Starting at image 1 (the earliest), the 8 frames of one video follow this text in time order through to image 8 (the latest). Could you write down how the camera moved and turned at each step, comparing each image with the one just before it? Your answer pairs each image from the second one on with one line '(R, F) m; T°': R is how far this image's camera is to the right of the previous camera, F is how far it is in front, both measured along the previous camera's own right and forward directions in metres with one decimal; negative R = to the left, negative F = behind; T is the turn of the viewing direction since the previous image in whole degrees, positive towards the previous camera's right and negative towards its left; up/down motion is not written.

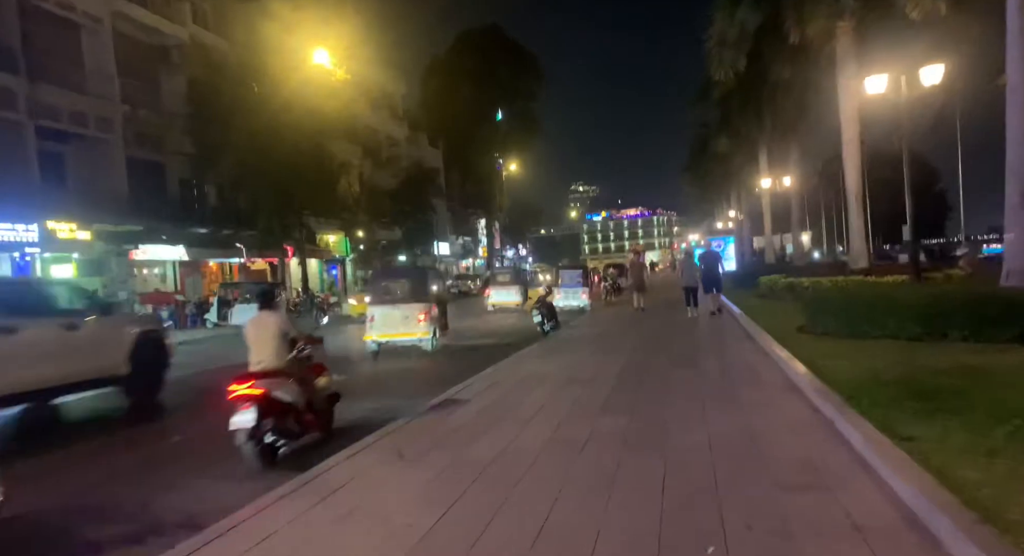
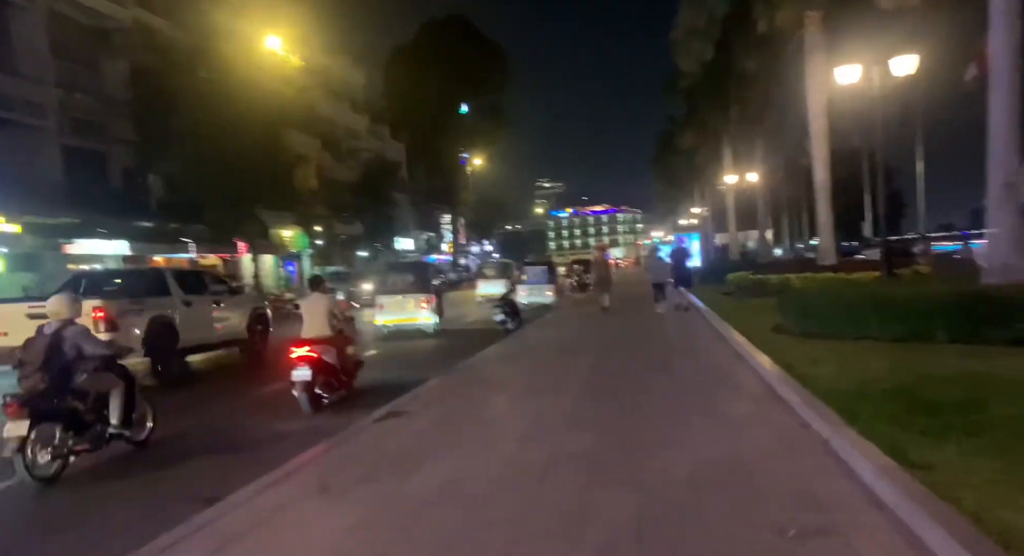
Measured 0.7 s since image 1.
(+0.2, +1.2) m; +3°
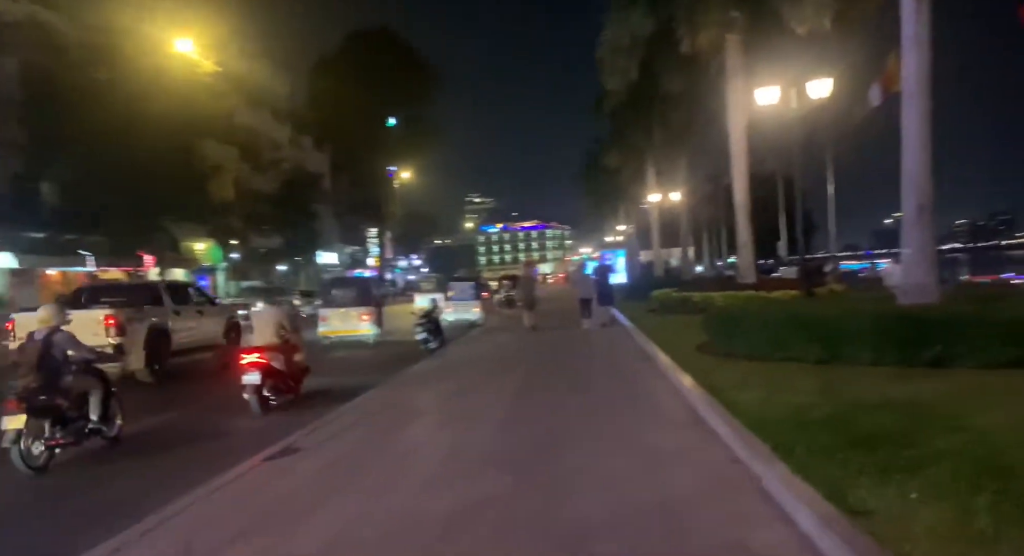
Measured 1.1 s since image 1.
(+0.3, +0.8) m; +7°
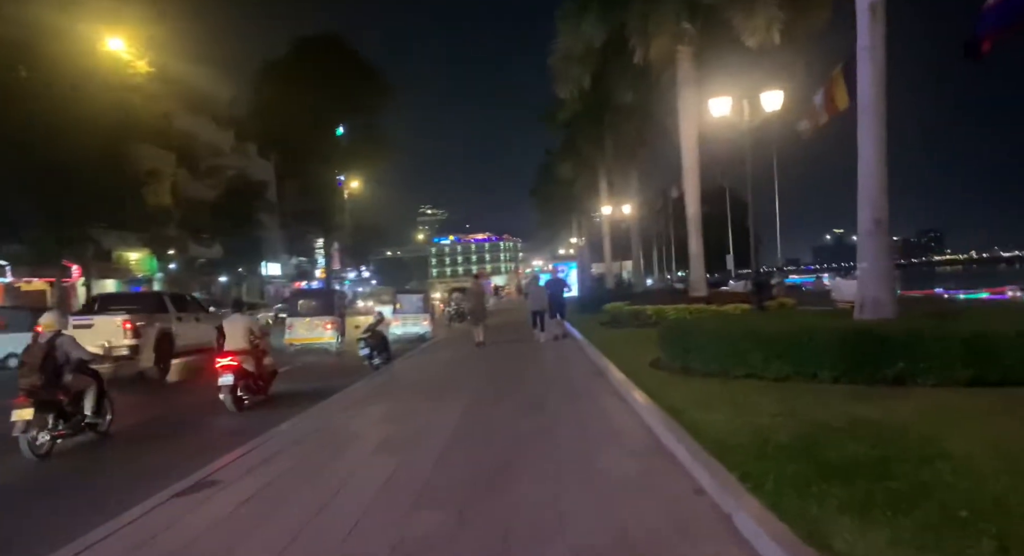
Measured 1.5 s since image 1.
(+0.1, +0.7) m; +5°
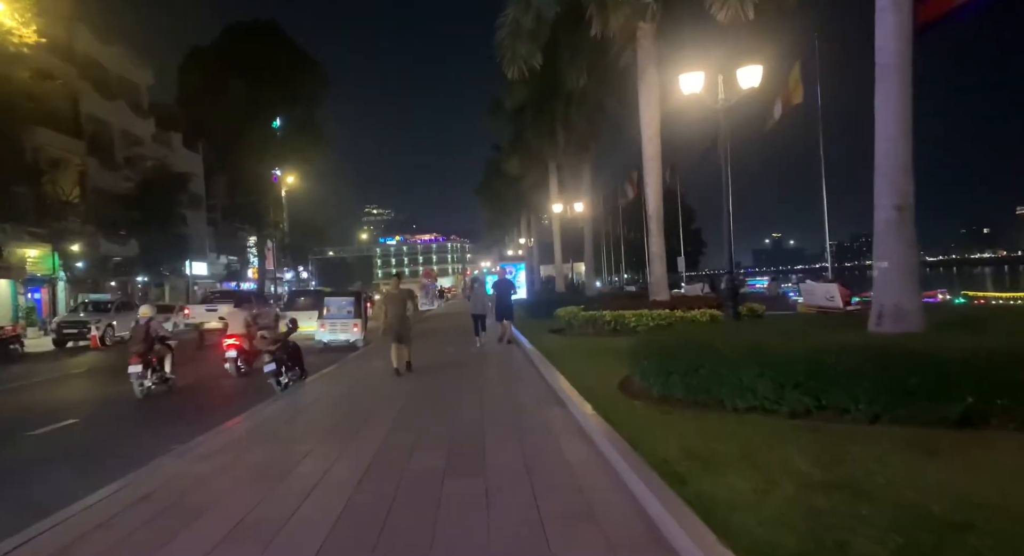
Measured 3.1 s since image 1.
(+0.3, +2.6) m; +5°
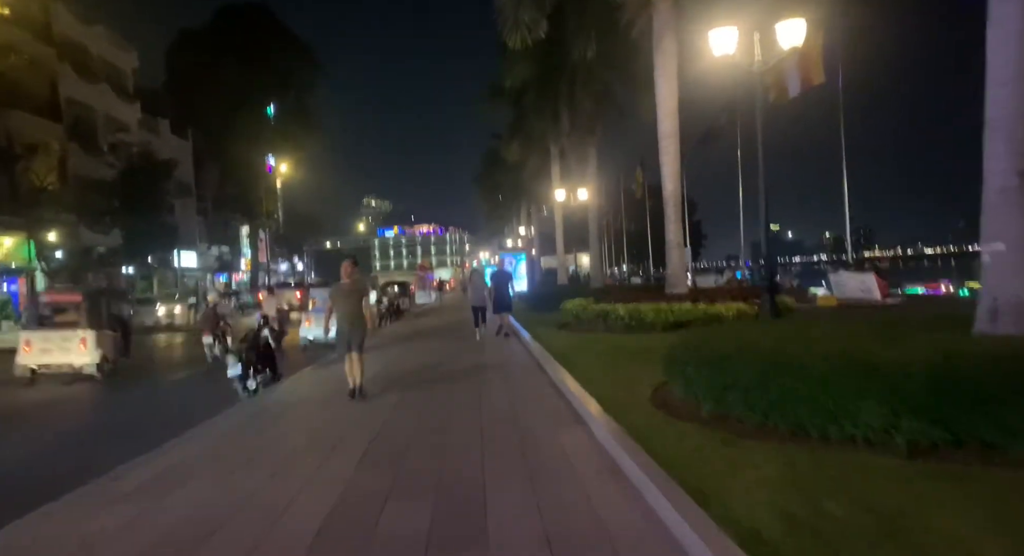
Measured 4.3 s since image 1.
(-0.1, +1.9) m; 0°
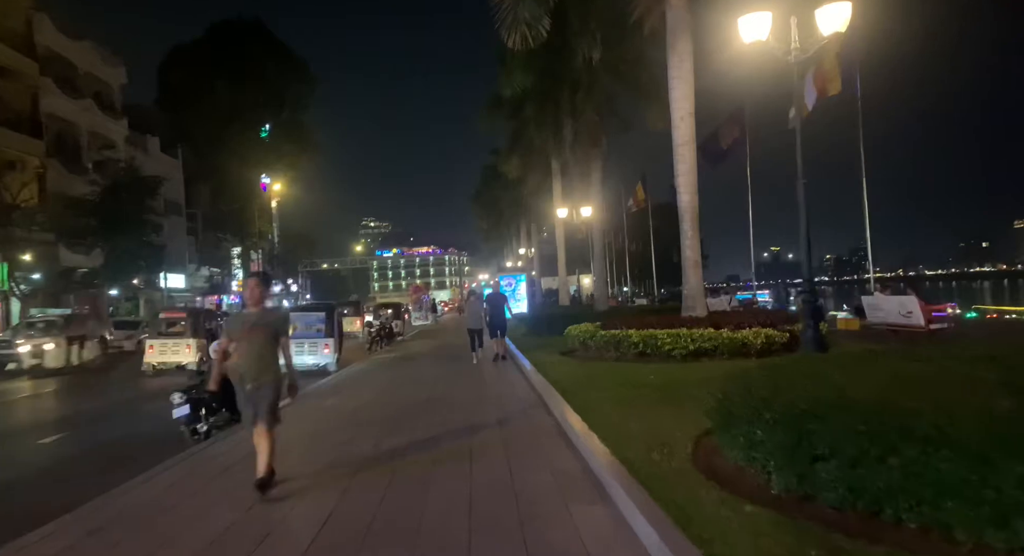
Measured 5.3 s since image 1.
(0.0, +1.8) m; 0°
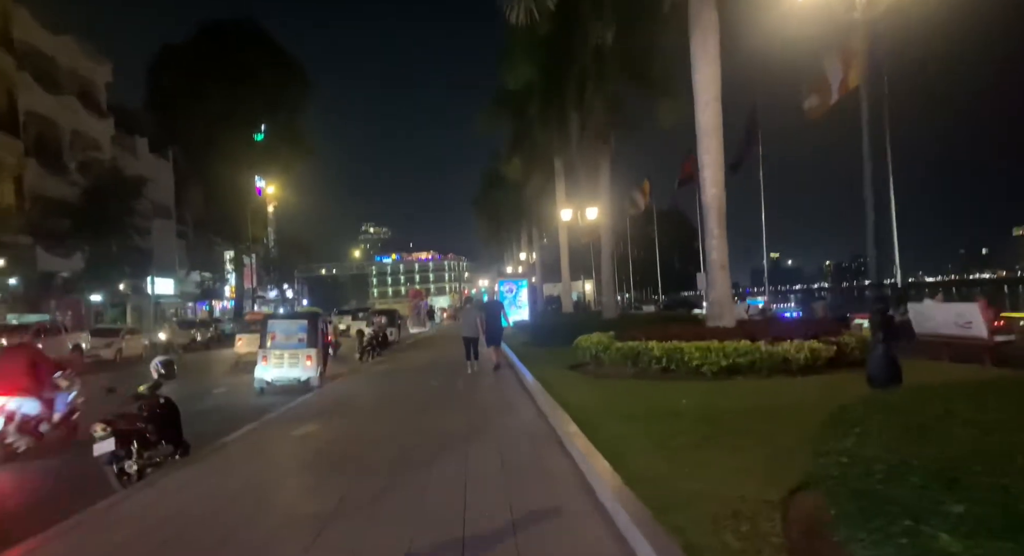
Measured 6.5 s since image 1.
(-0.1, +2.0) m; 0°
